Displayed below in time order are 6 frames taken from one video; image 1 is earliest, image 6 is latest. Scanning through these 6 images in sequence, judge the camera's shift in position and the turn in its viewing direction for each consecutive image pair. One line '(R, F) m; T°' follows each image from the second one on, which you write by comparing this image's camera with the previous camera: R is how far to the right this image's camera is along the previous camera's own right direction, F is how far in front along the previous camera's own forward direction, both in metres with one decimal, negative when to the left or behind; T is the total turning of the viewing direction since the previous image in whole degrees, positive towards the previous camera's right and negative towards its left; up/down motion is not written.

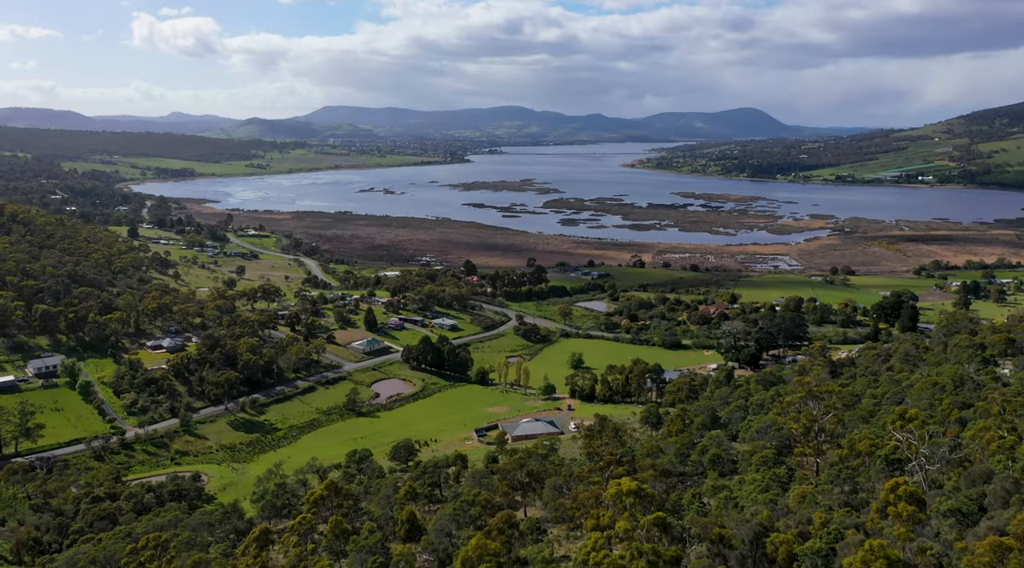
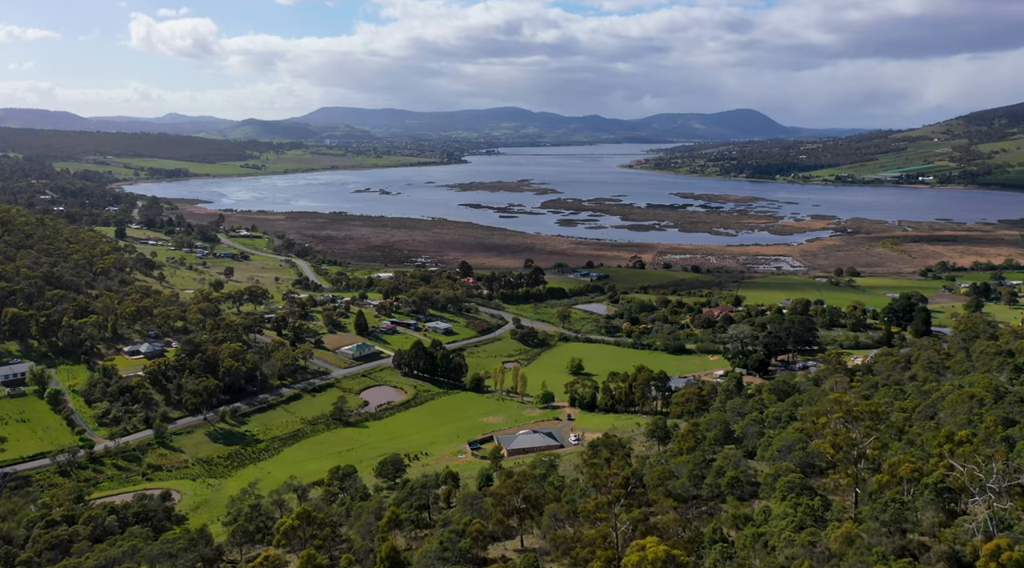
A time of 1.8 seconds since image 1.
(+0.1, +3.3) m; 0°
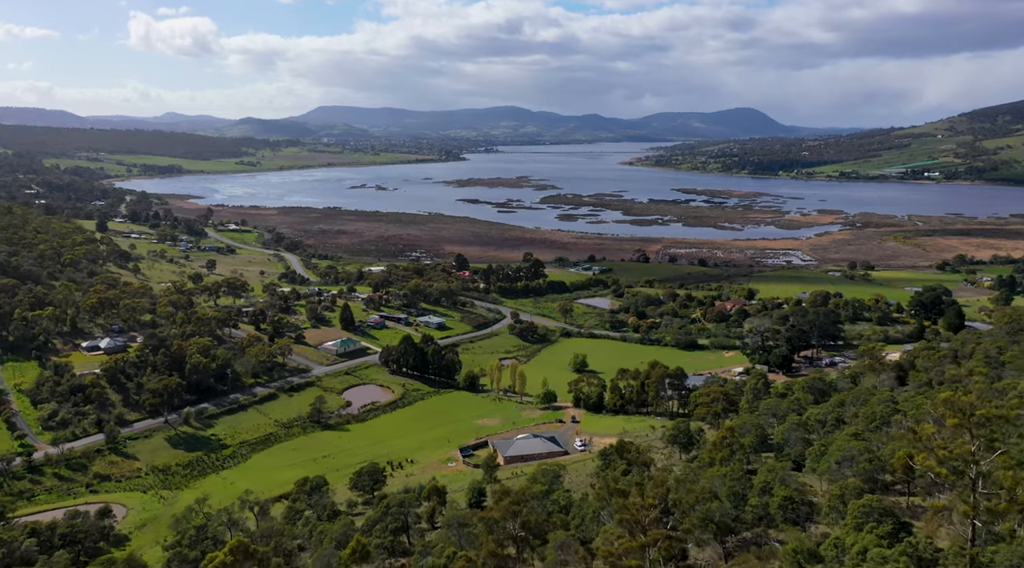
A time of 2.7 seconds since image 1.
(+0.1, +5.8) m; 0°
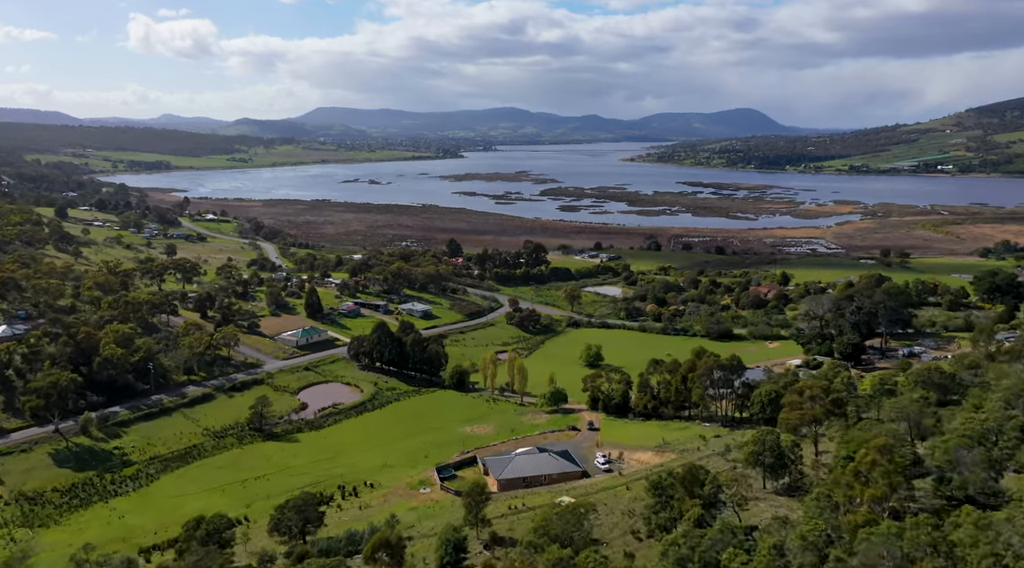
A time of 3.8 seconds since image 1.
(+0.1, +11.6) m; 0°
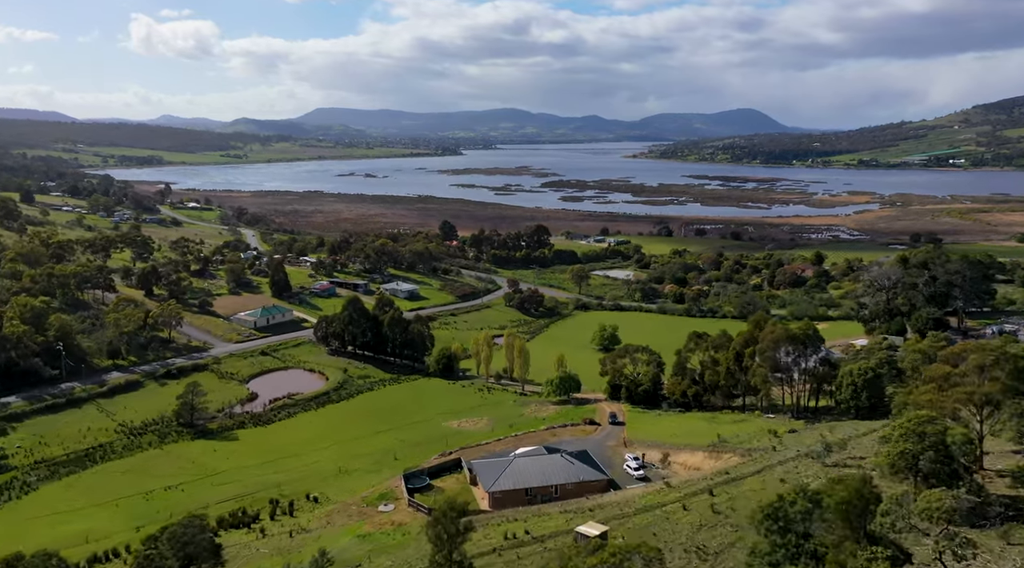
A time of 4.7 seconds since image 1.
(+0.1, +8.5) m; 0°
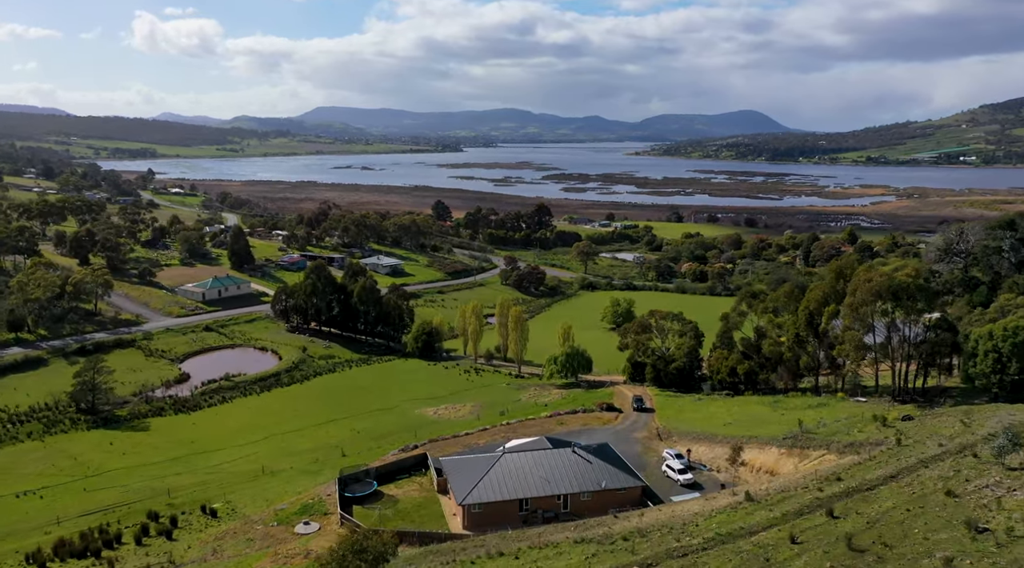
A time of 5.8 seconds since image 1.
(+0.2, +7.0) m; 0°
